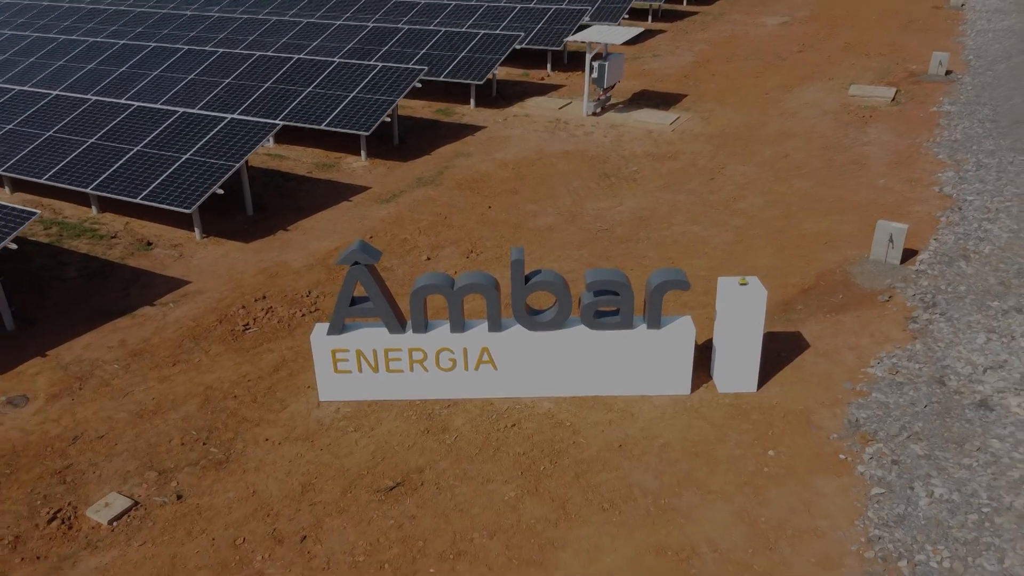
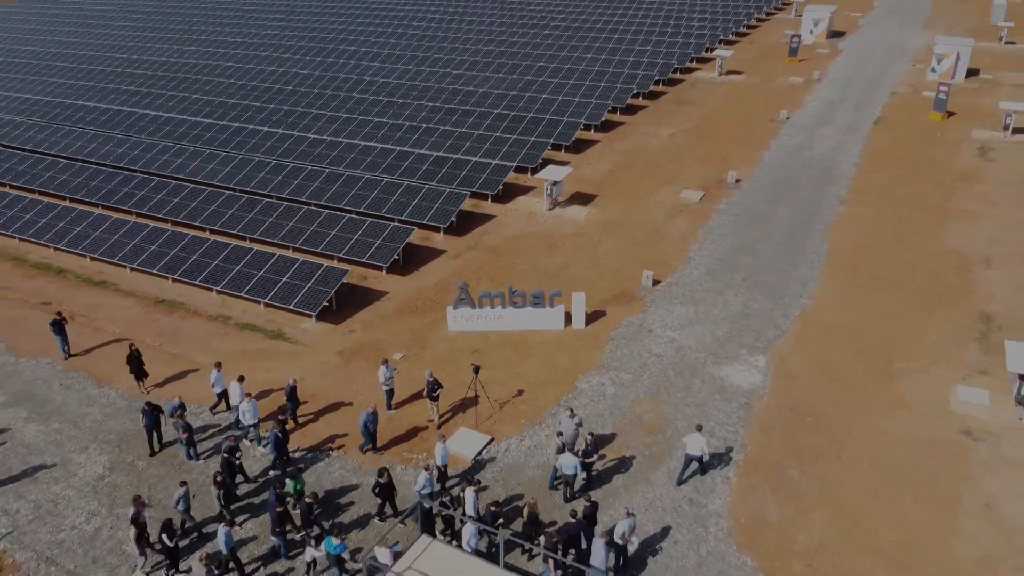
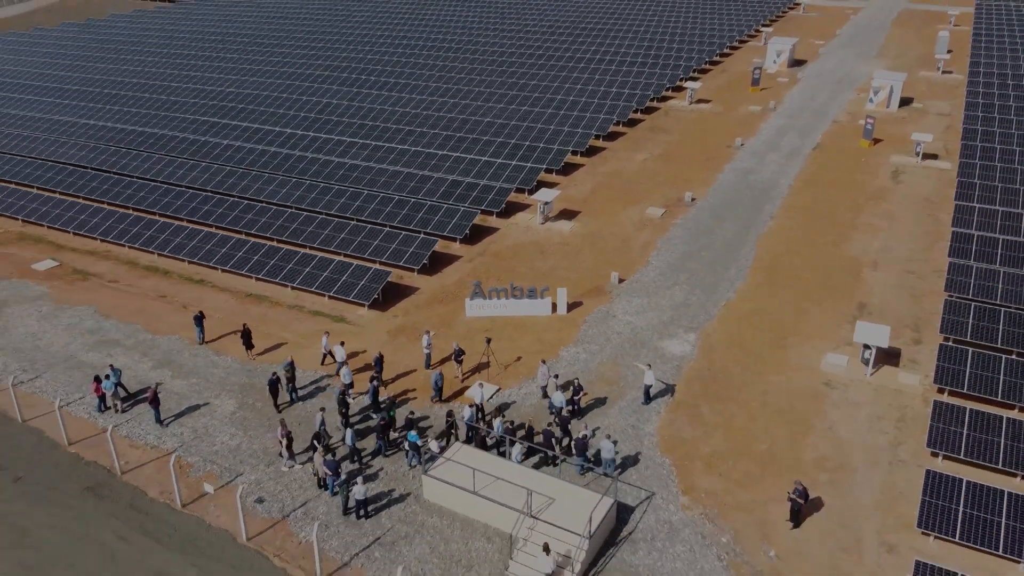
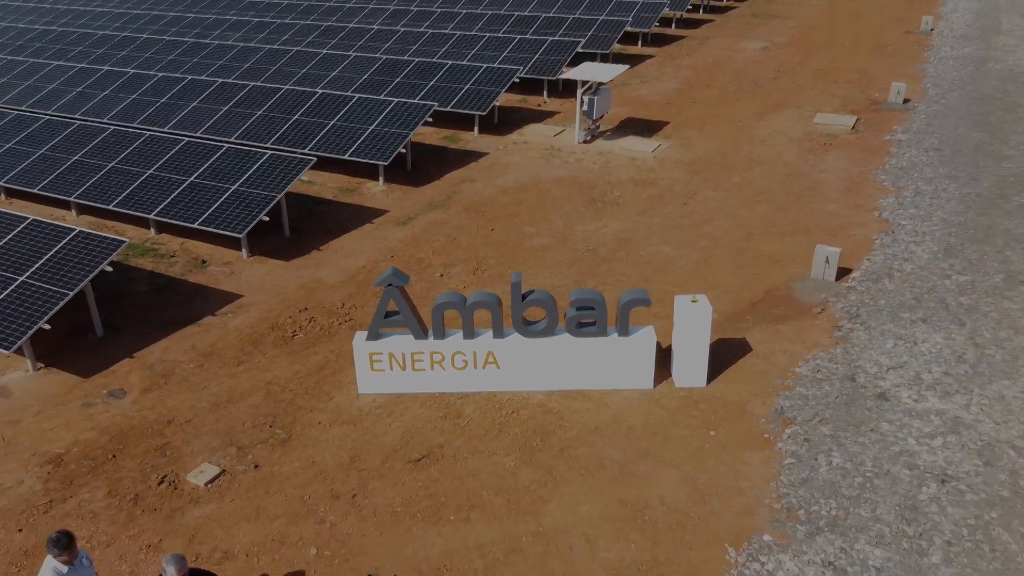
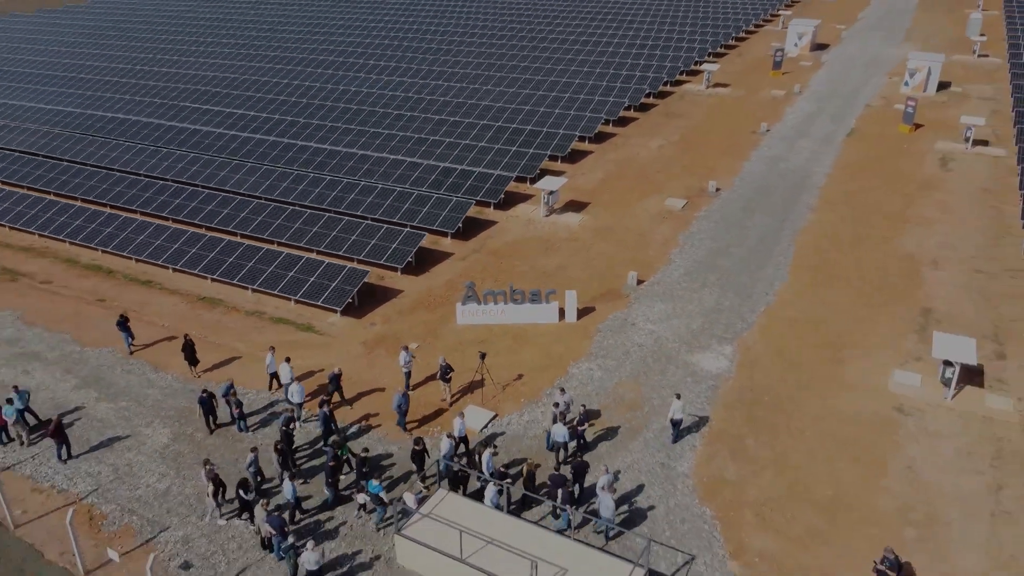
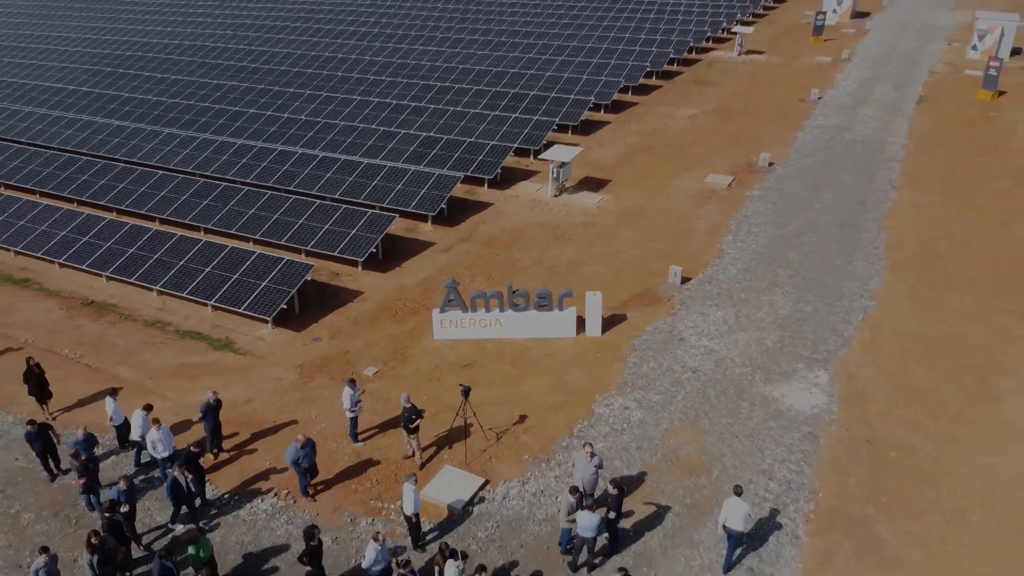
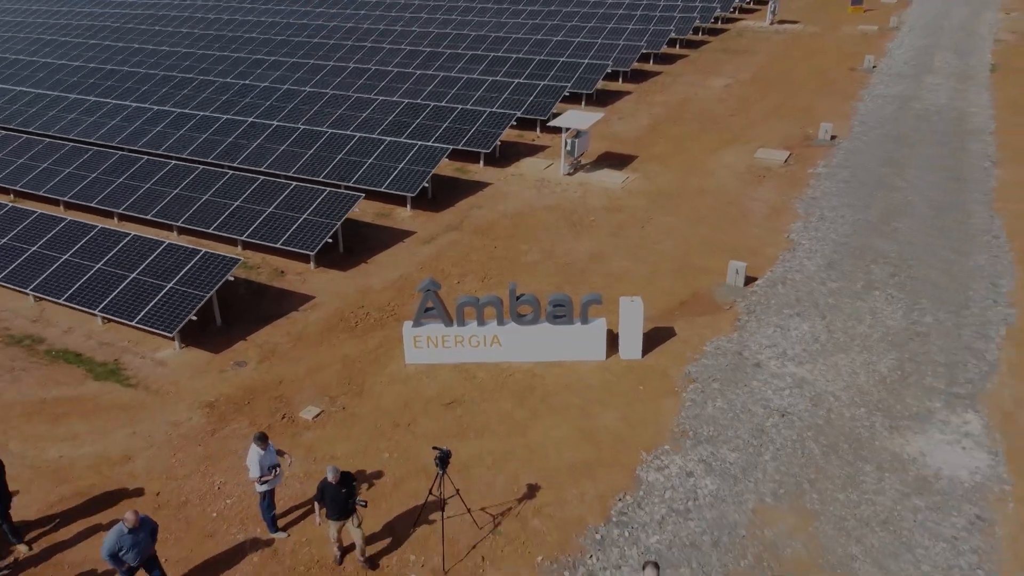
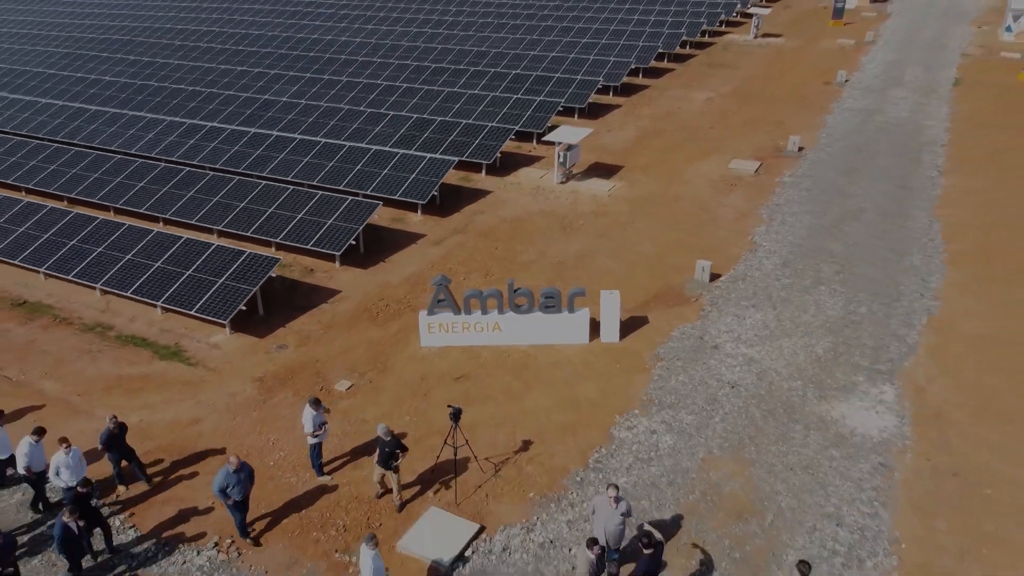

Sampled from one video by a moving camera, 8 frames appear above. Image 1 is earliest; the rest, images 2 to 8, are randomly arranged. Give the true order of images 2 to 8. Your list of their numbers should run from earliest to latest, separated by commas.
4, 7, 8, 6, 2, 5, 3
